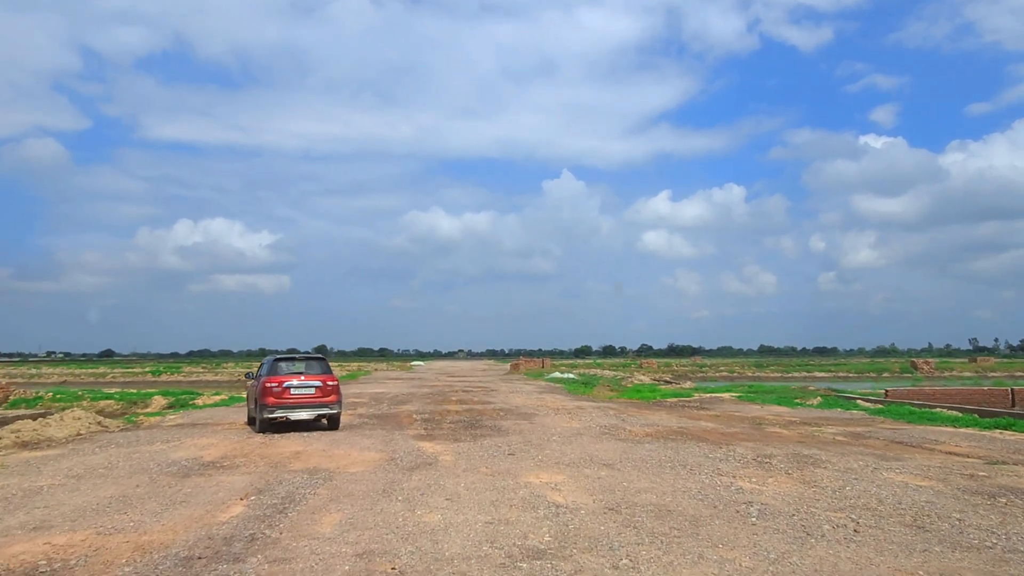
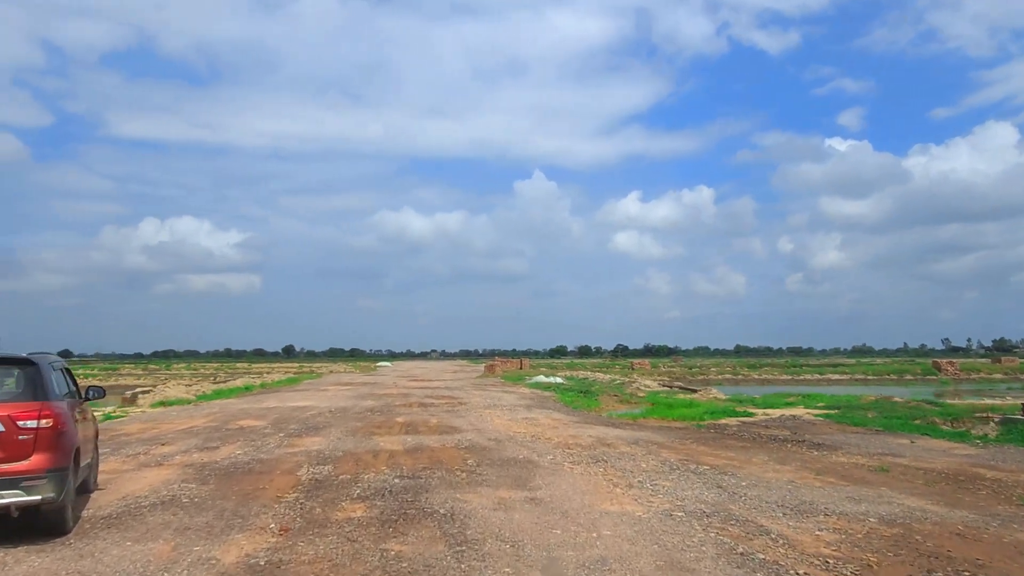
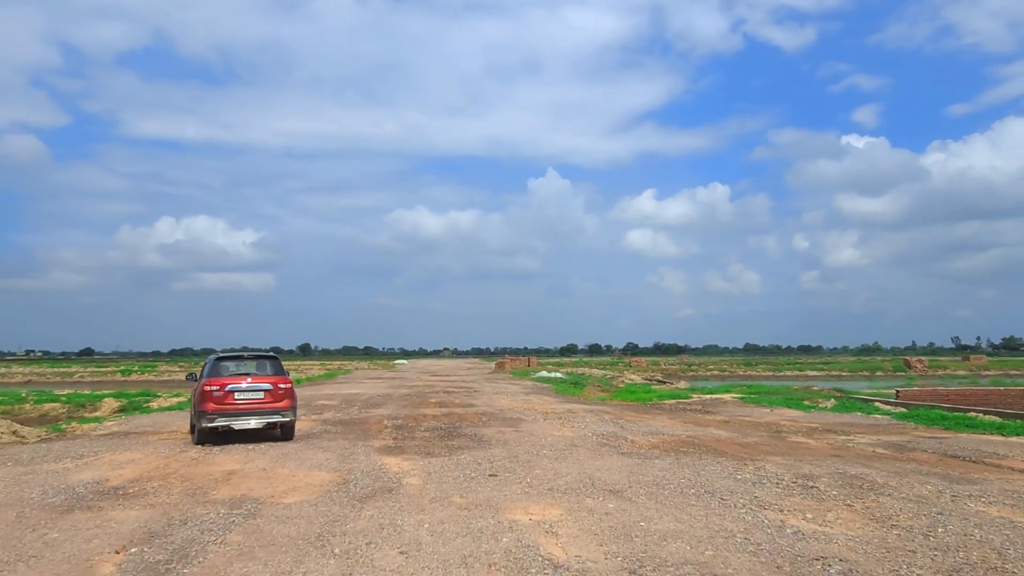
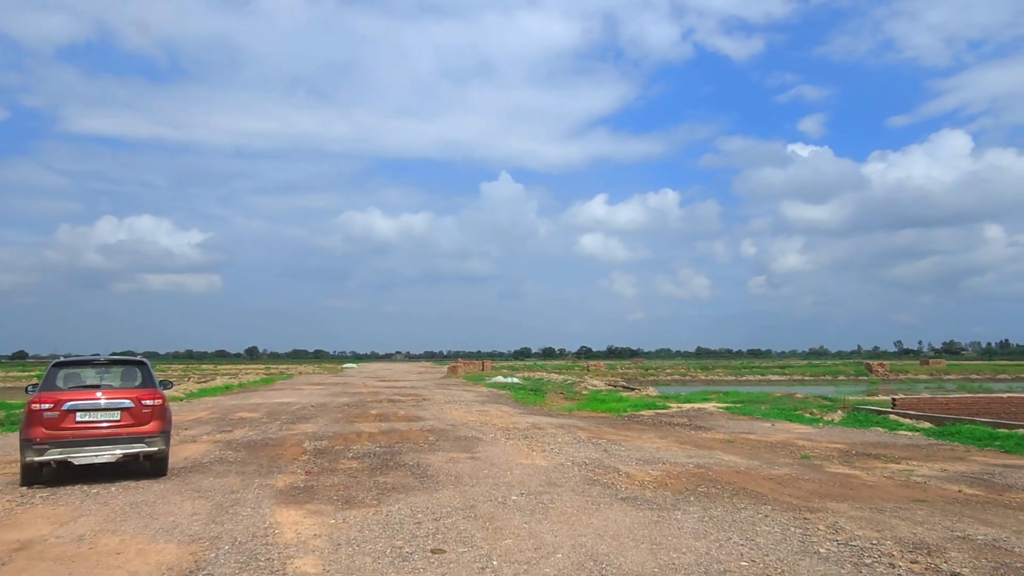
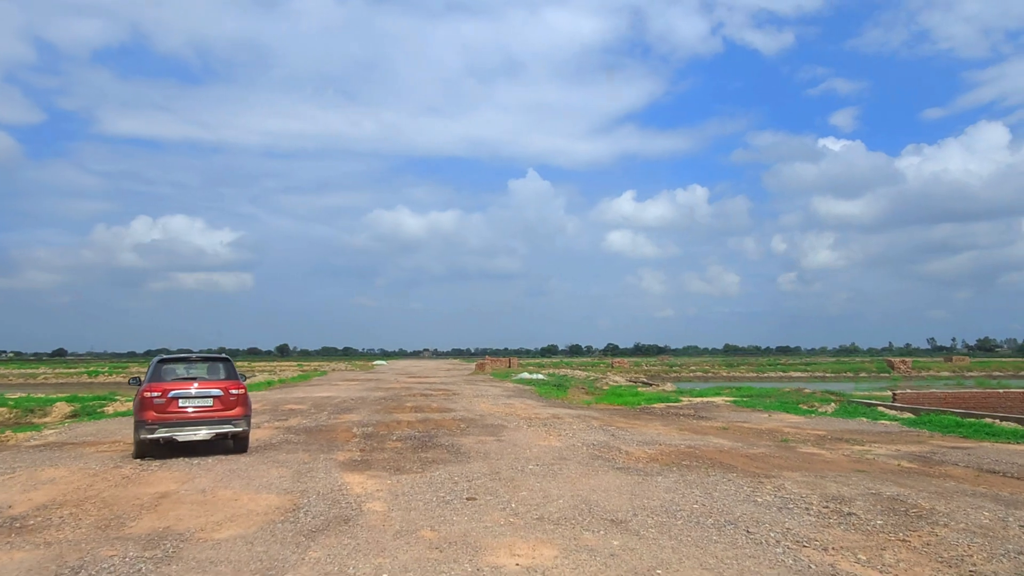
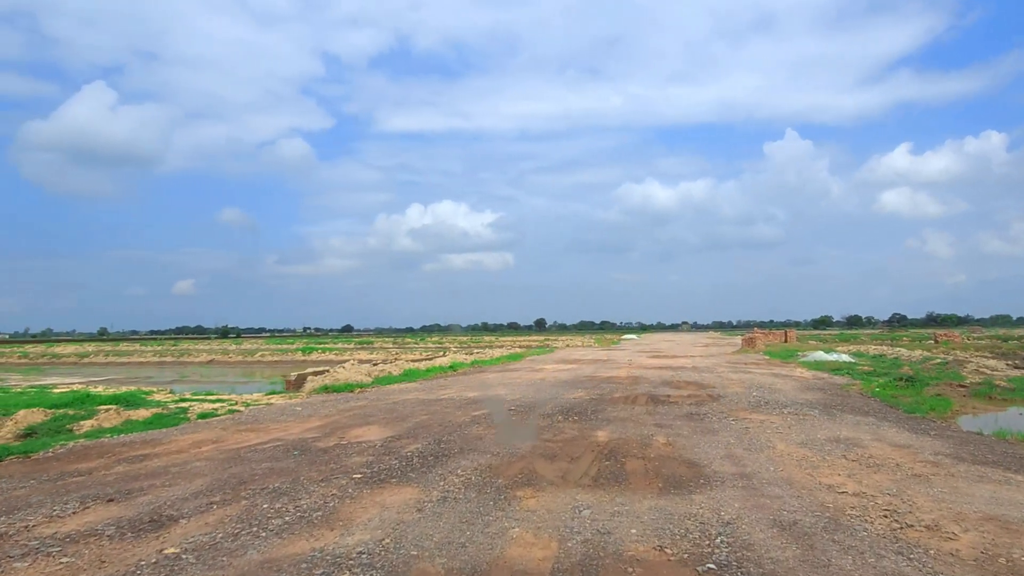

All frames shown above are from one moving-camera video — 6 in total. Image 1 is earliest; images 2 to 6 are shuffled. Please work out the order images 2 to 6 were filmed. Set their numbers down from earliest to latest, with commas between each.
3, 5, 4, 2, 6
